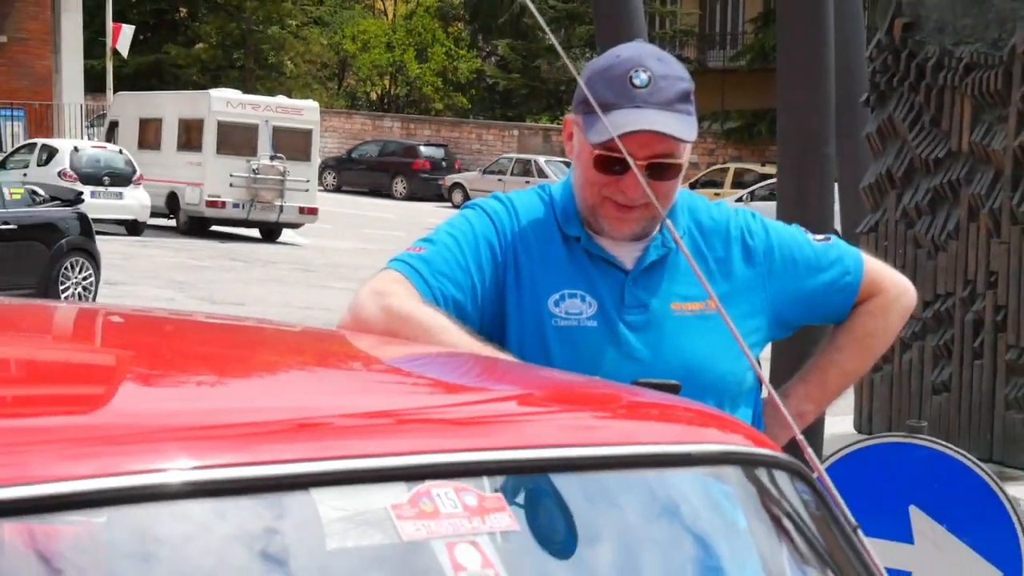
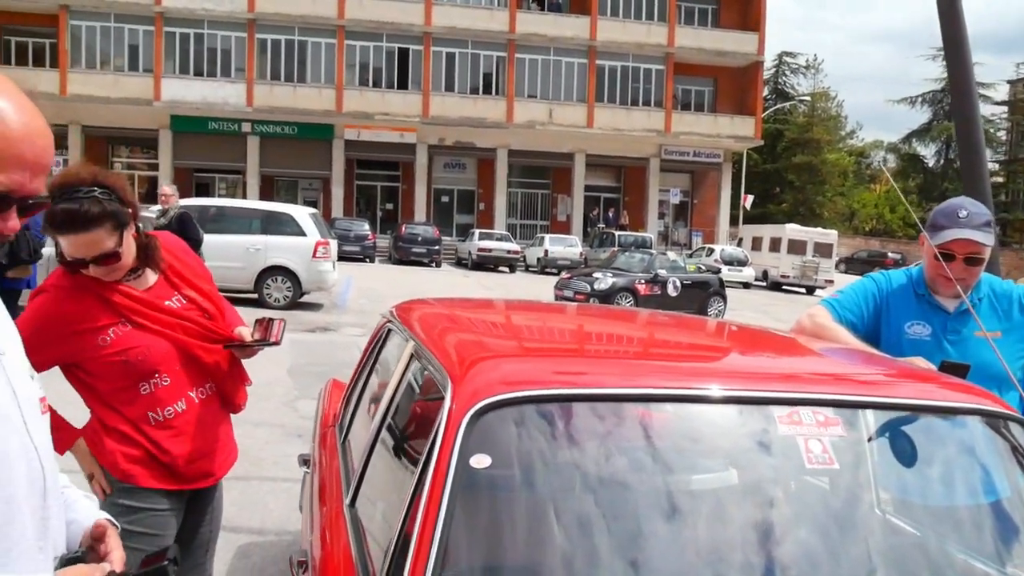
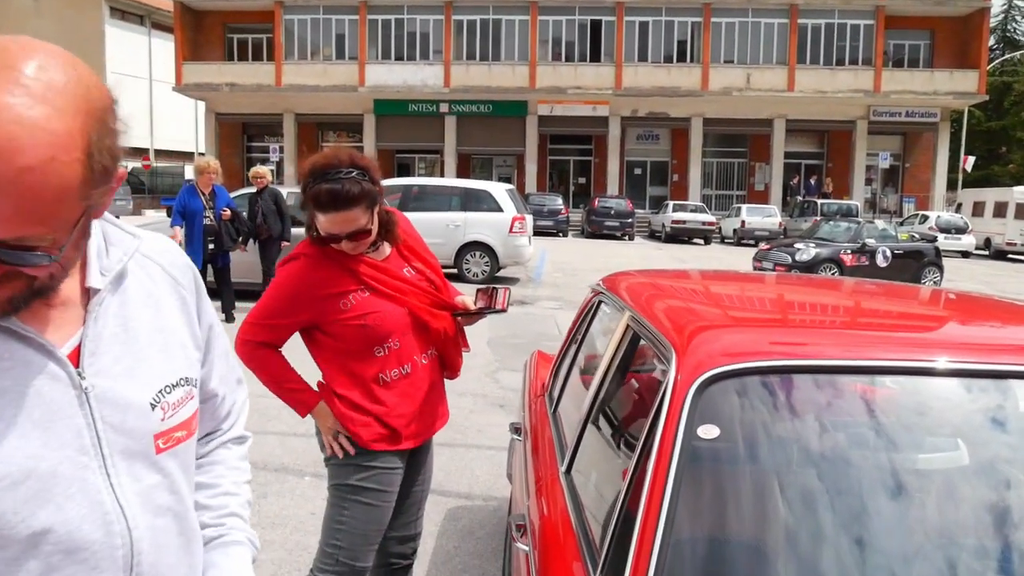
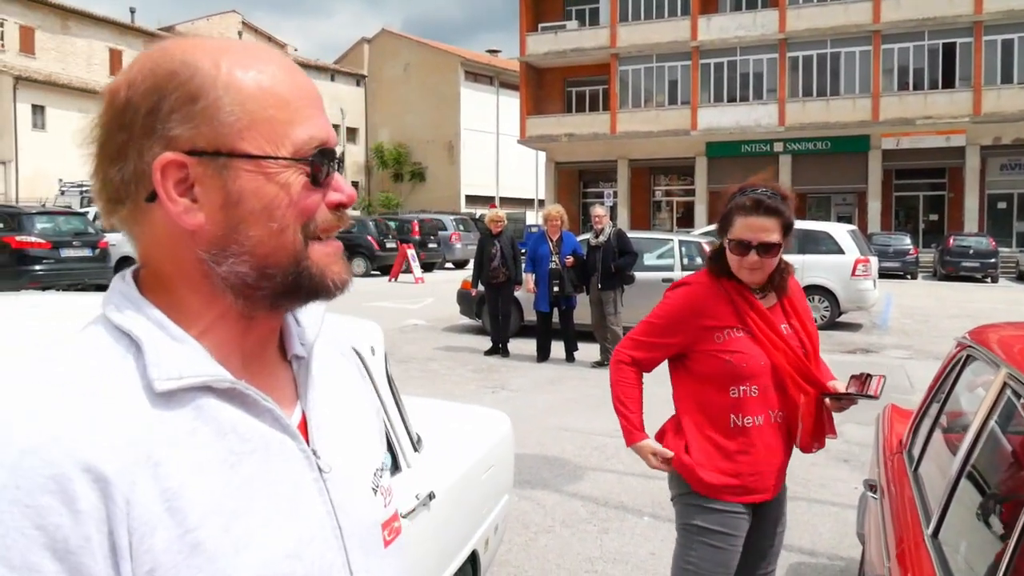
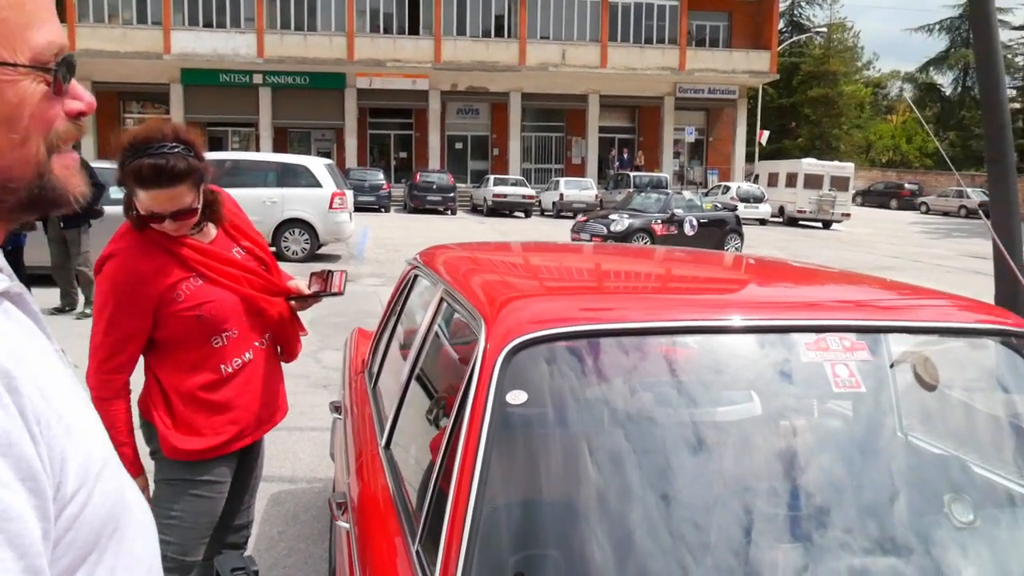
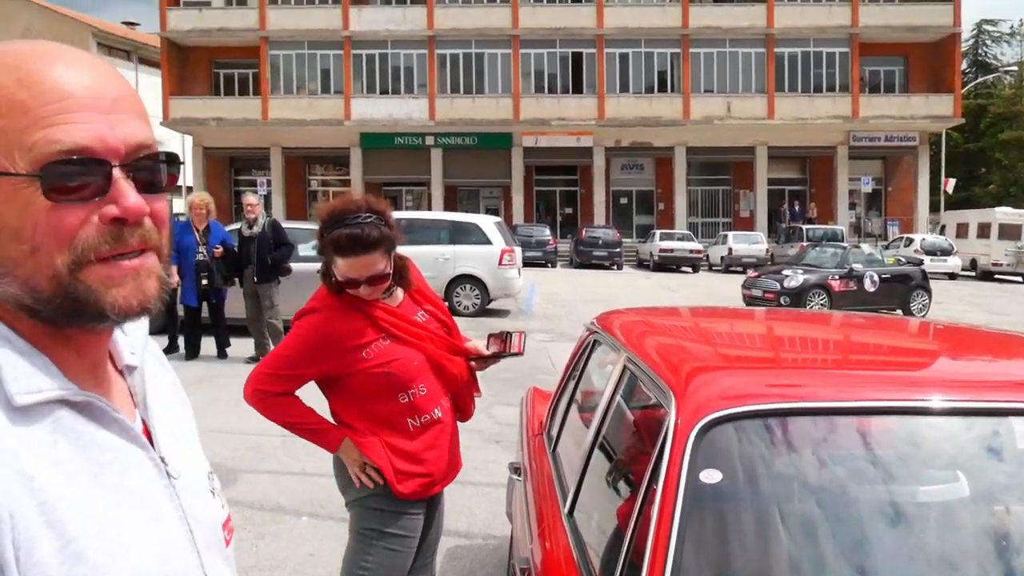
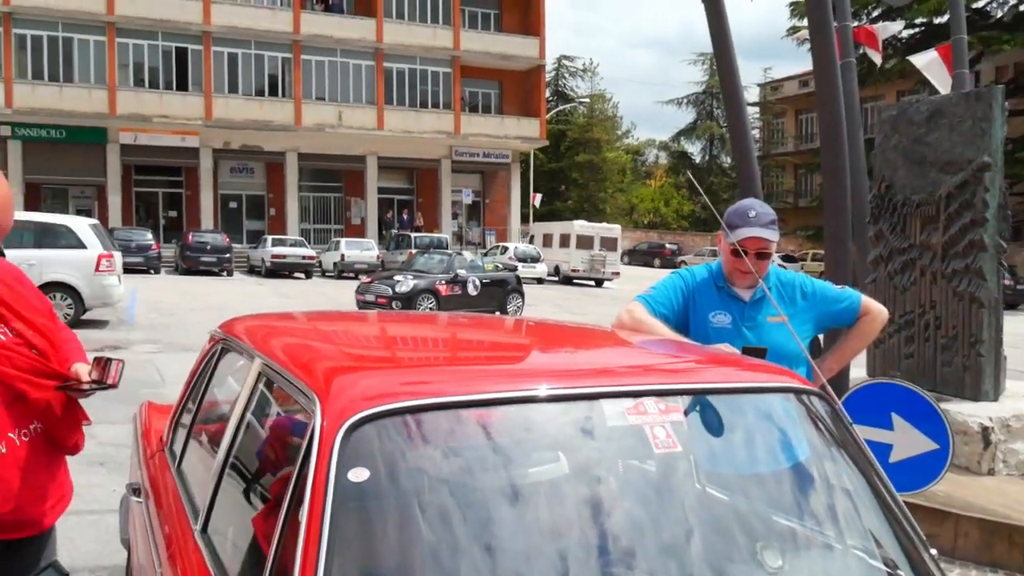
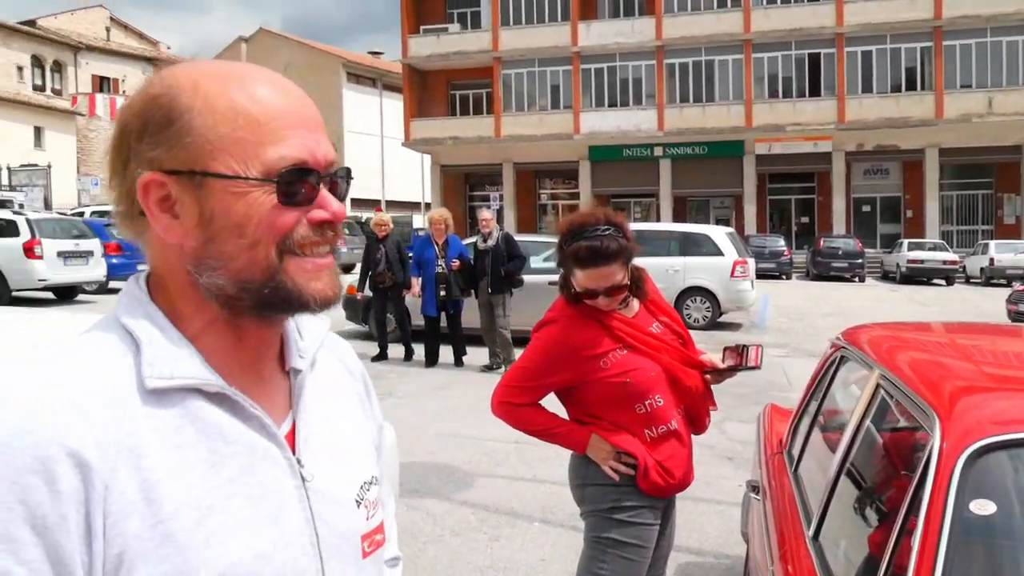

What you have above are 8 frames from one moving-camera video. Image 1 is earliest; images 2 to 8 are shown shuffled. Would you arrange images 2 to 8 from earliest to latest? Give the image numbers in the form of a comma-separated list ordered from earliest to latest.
7, 2, 3, 5, 6, 8, 4
